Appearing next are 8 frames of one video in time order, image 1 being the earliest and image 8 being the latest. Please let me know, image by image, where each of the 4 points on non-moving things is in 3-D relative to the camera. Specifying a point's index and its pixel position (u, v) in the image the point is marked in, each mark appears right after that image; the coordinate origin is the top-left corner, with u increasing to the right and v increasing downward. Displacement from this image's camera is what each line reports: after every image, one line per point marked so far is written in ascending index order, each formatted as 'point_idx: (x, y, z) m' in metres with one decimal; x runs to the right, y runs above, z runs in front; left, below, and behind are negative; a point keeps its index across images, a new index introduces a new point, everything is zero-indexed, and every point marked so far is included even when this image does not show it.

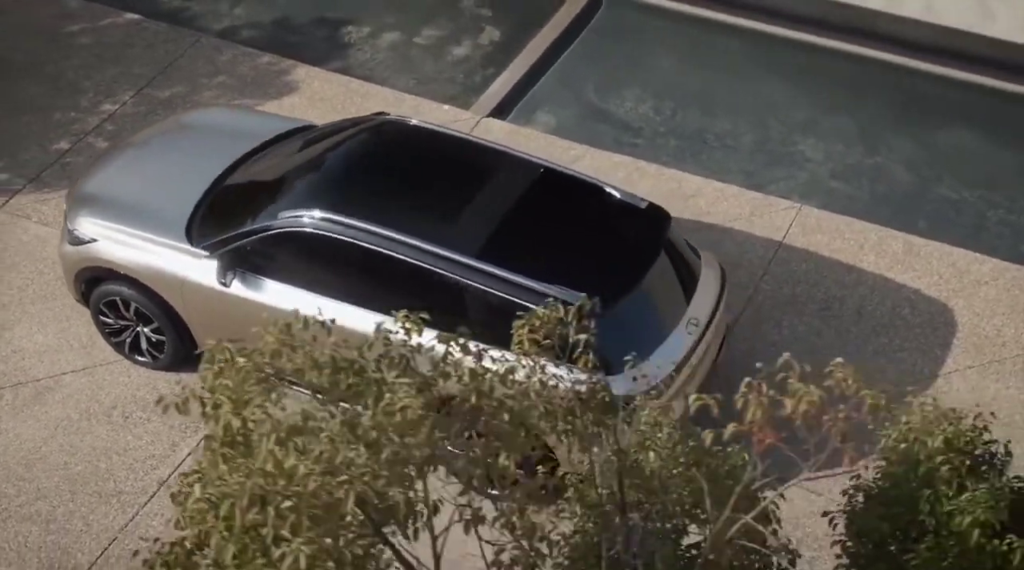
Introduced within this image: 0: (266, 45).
0: (-2.5, +2.4, +13.1) m
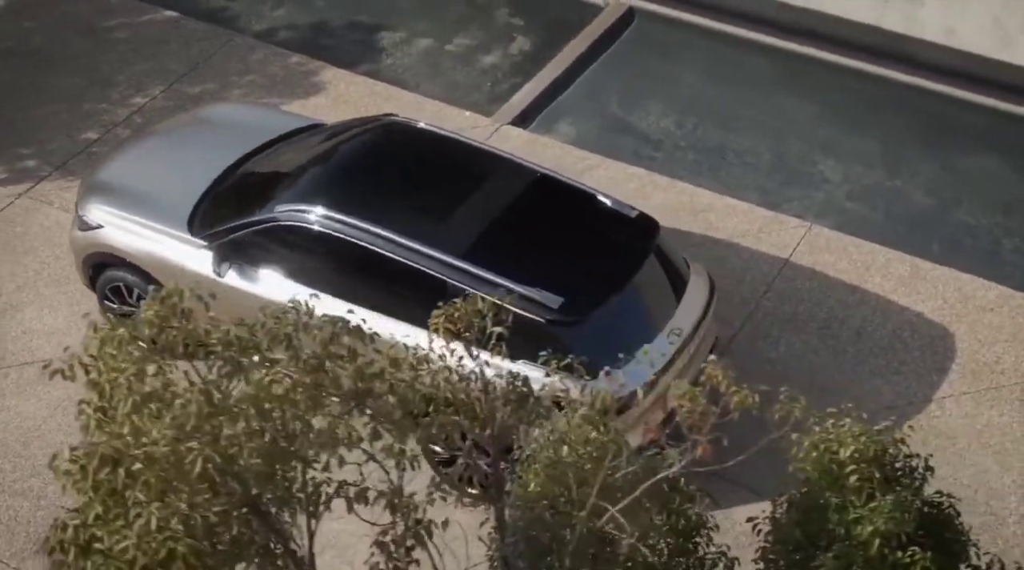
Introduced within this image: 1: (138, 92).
0: (-2.2, +2.5, +13.3) m
1: (-3.5, +1.8, +12.0) m
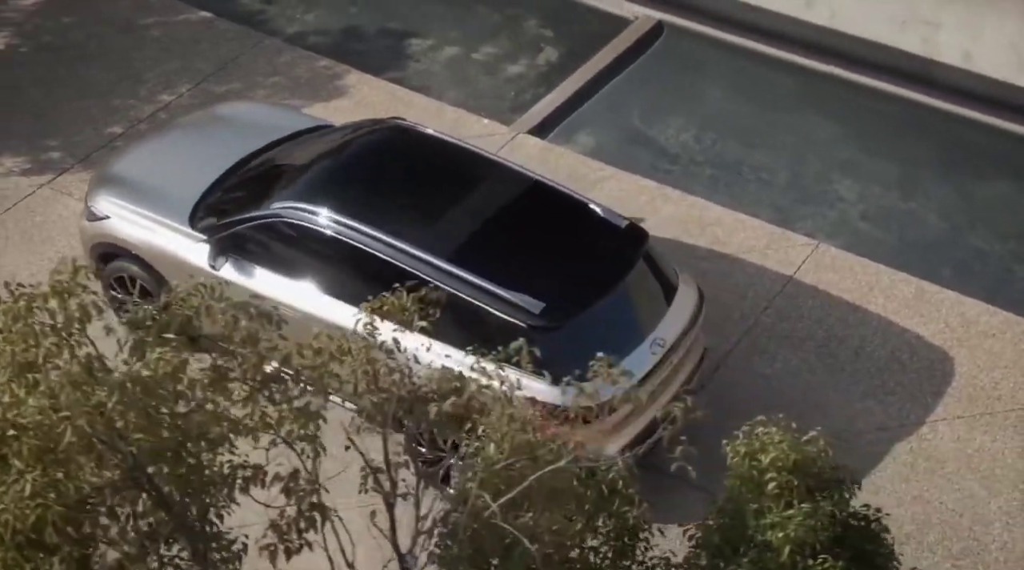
0: (-1.9, +2.5, +13.5) m
1: (-3.3, +1.9, +12.2) m
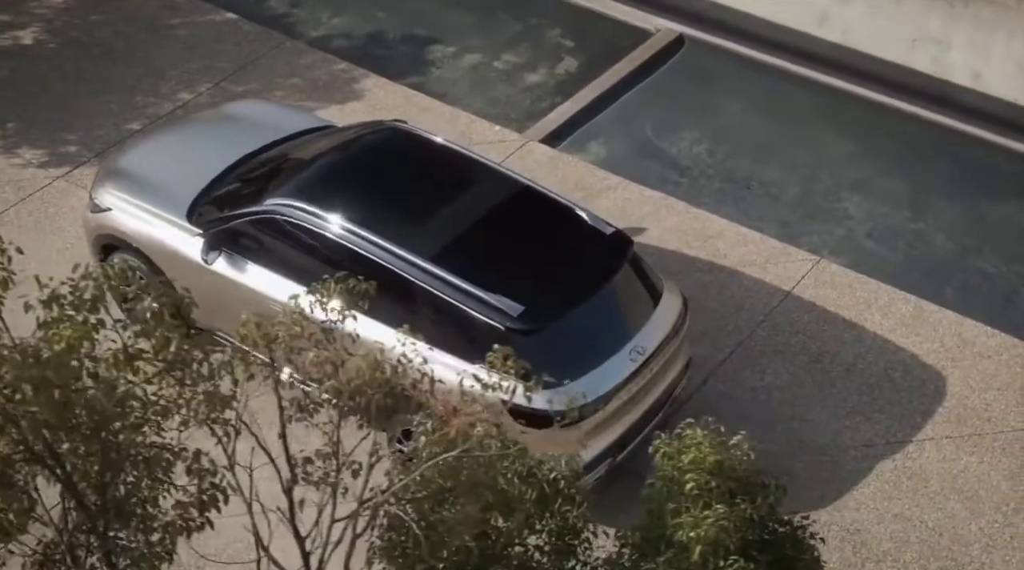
0: (-1.7, +2.4, +13.7) m
1: (-3.1, +1.9, +12.4) m
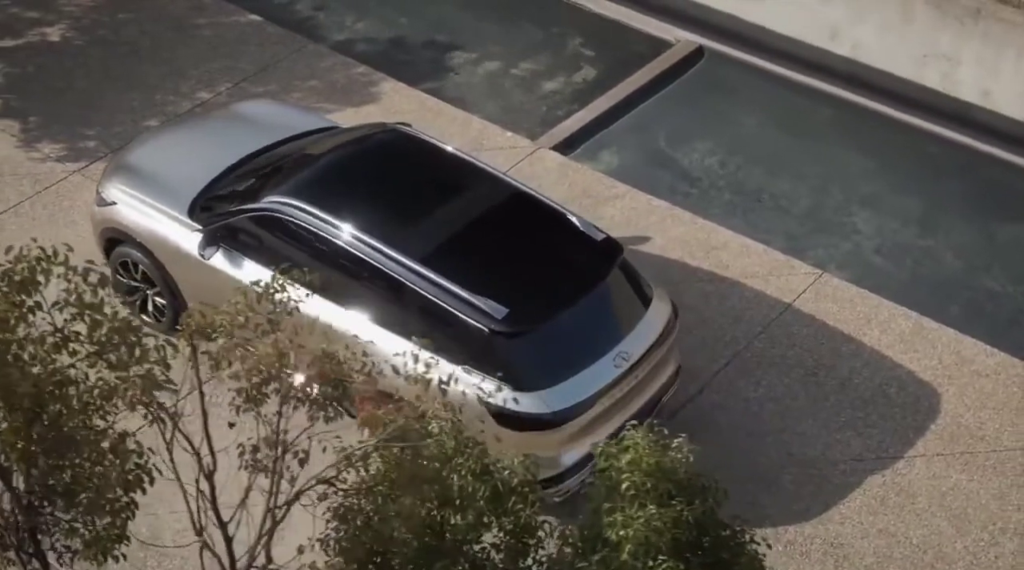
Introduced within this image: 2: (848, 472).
0: (-1.5, +2.4, +13.8) m
1: (-3.0, +1.9, +12.6) m
2: (+2.1, -1.2, +8.2) m
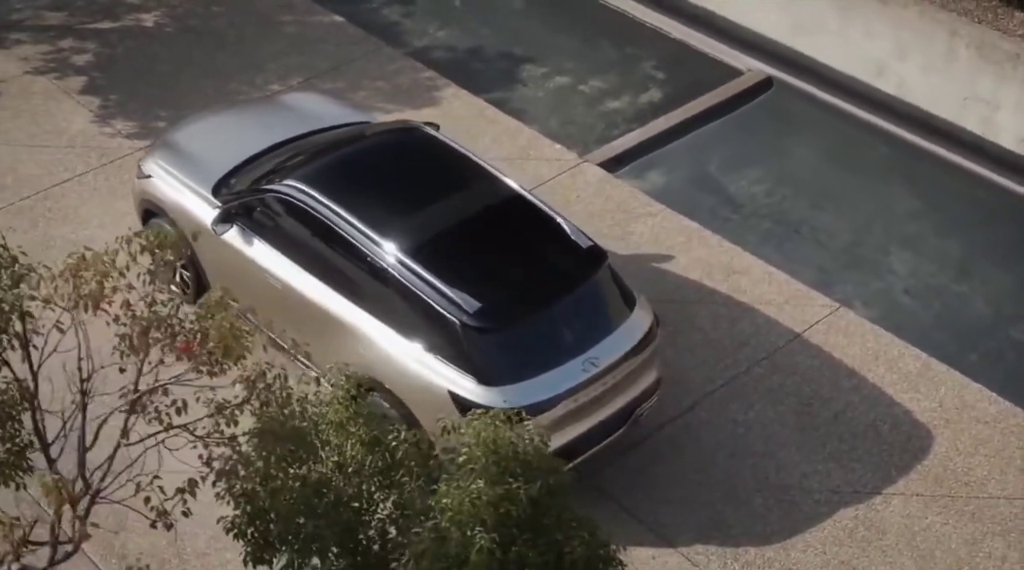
0: (-0.7, +2.4, +14.2) m
1: (-2.4, +2.1, +13.1) m
2: (+2.0, -1.4, +8.2) m
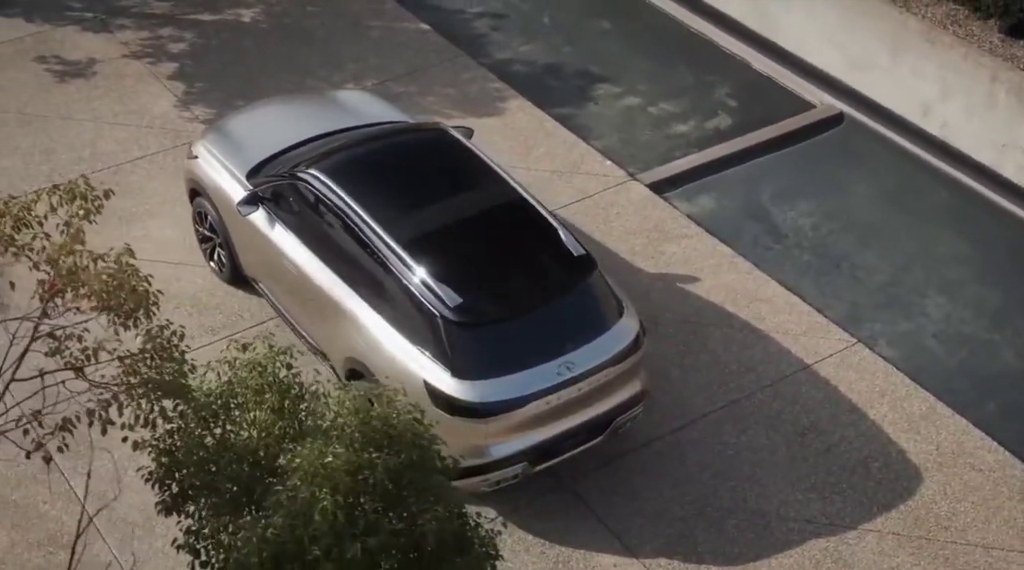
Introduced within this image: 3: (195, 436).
0: (+0.1, +2.3, +14.5) m
1: (-1.7, +2.2, +13.6) m
2: (+1.8, -1.6, +8.2) m
3: (-1.3, -0.6, +5.5) m
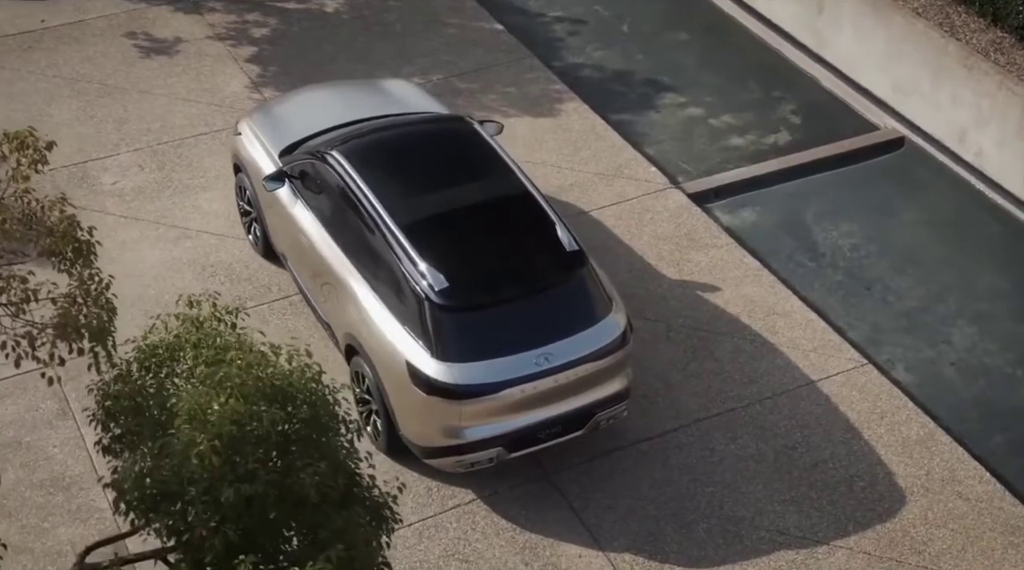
0: (+0.9, +2.3, +14.7) m
1: (-1.0, +2.3, +14.0) m
2: (+1.6, -1.6, +8.3) m
3: (-1.7, -0.4, +5.9) m
